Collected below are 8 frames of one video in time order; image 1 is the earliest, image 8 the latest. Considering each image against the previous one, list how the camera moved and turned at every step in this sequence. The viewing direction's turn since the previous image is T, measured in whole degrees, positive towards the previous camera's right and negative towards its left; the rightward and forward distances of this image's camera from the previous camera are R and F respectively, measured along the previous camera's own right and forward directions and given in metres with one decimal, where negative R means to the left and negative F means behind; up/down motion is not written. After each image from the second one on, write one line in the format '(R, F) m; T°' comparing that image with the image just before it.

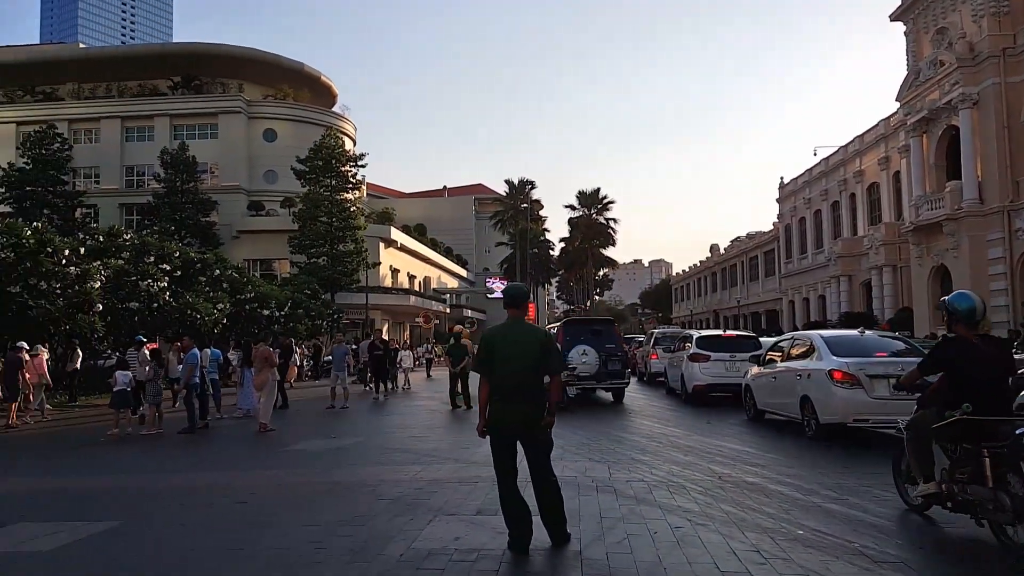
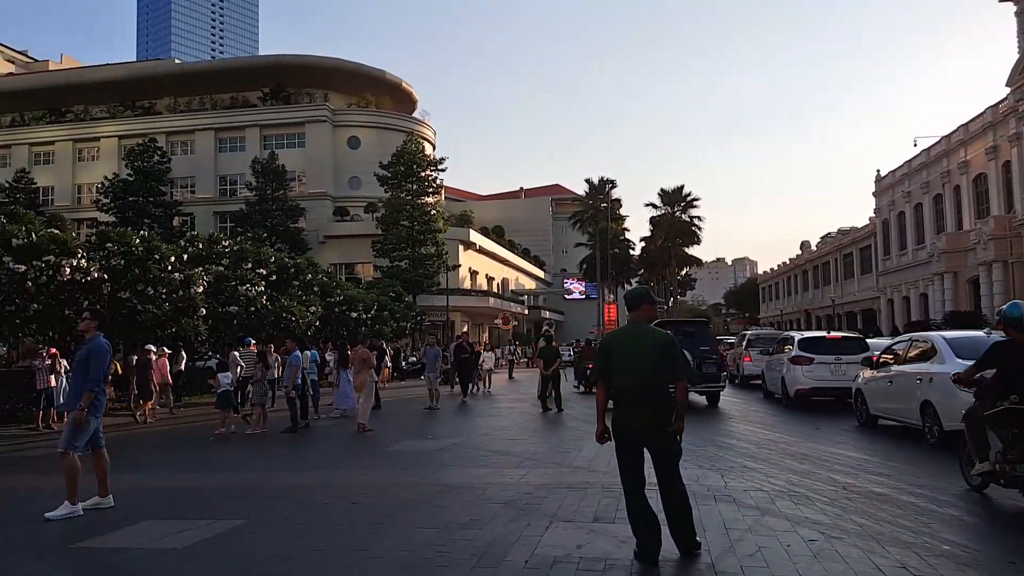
(-0.3, +0.1) m; -6°
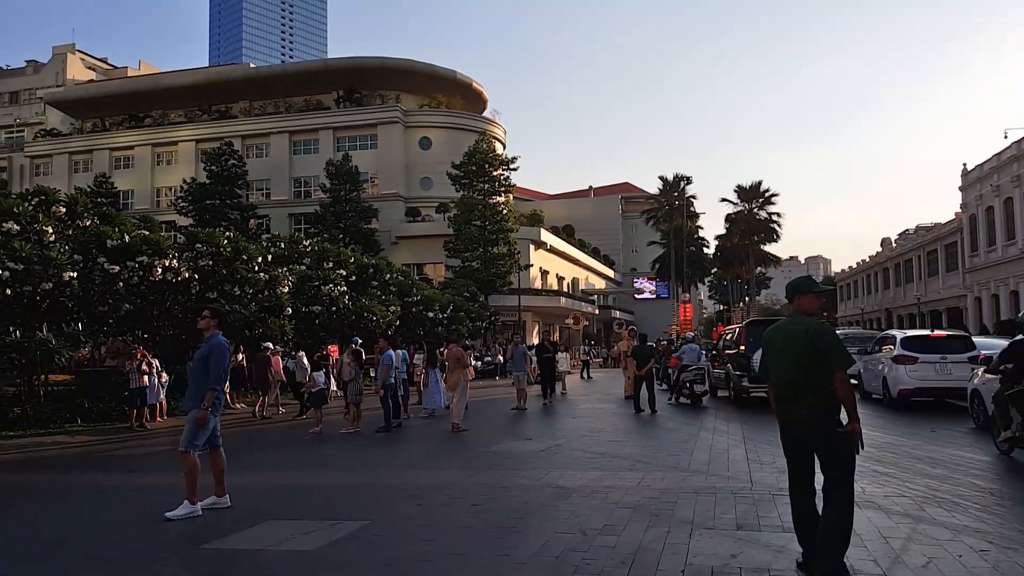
(-0.5, +0.3) m; -5°
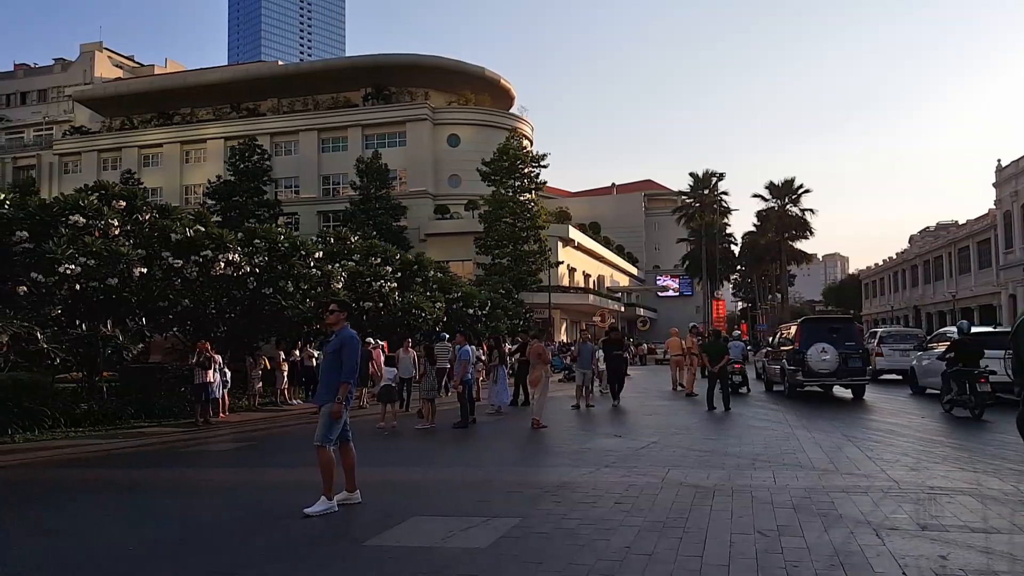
(-1.1, +0.2) m; -1°
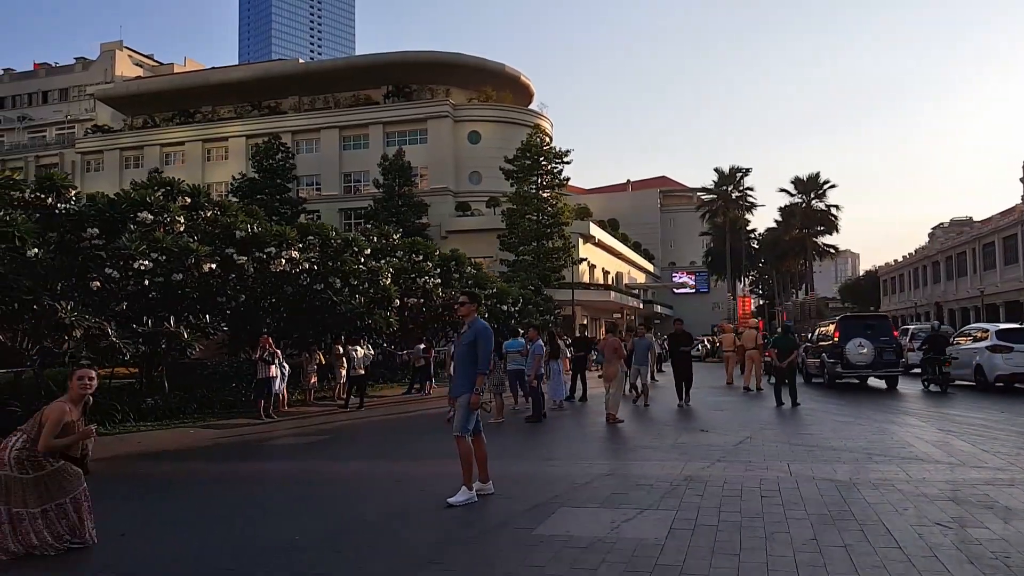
(-1.2, 0.0) m; -1°
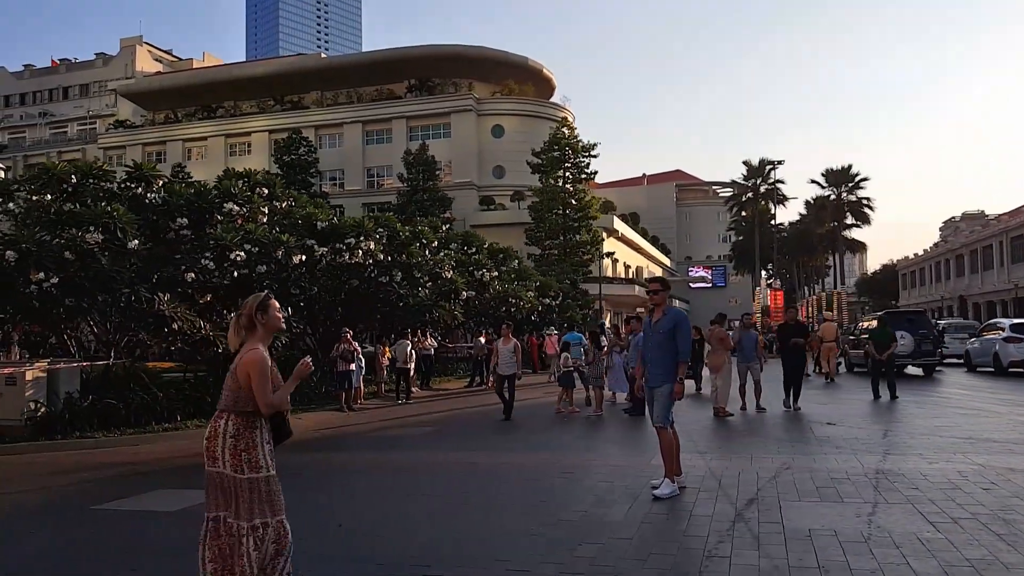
(-1.7, +0.2) m; 0°
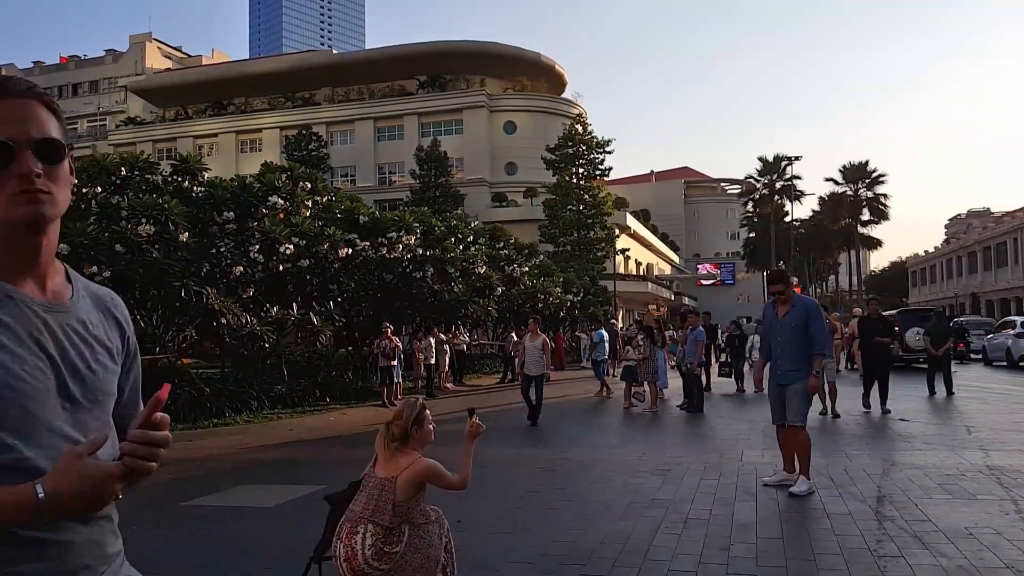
(-0.9, +0.2) m; 0°
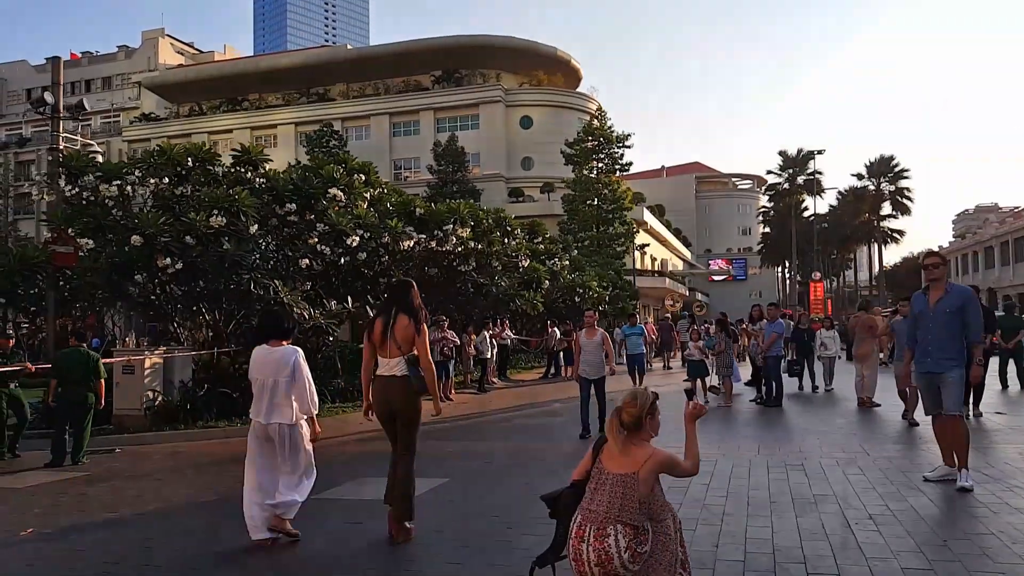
(-1.2, +0.2) m; 0°
